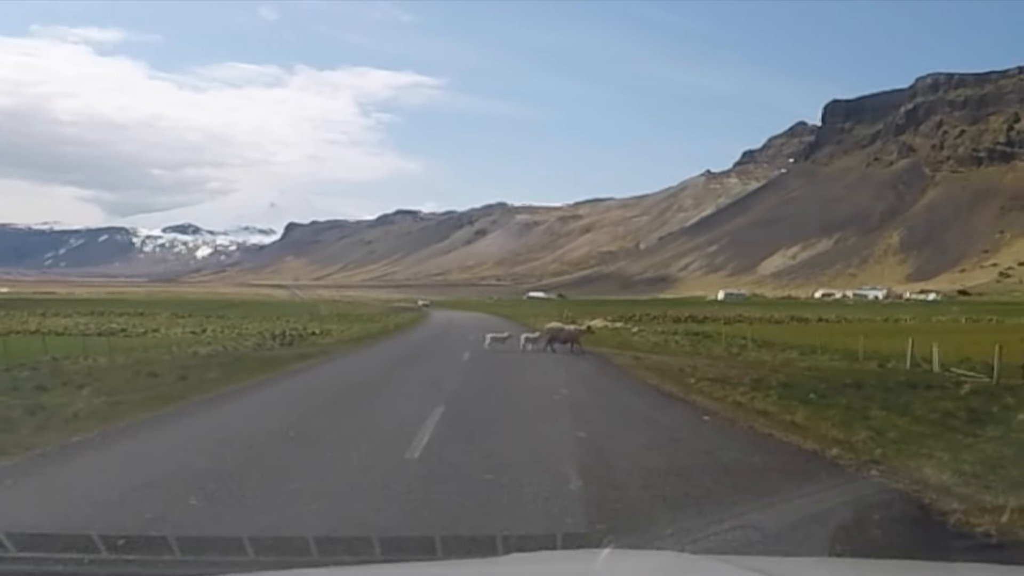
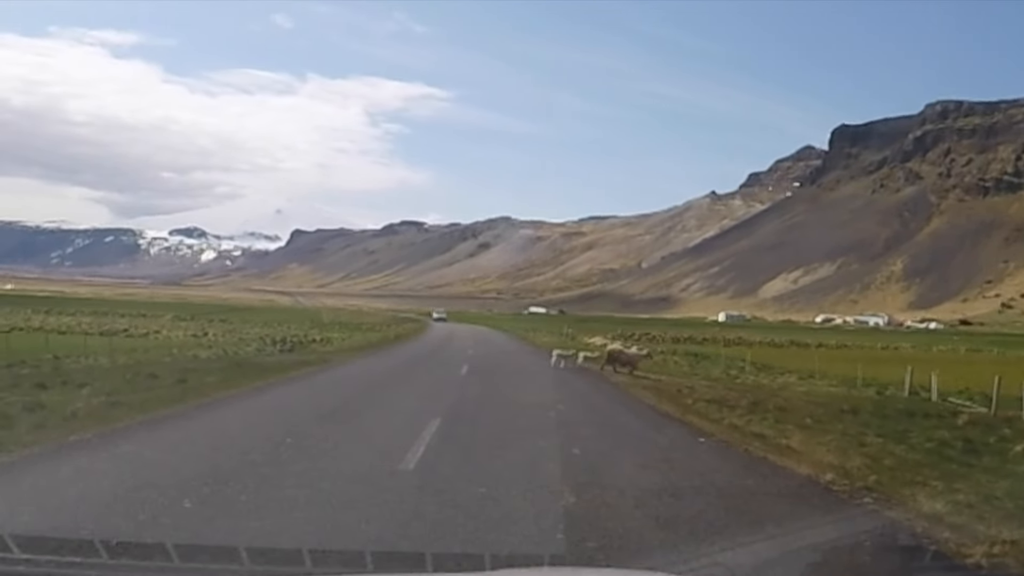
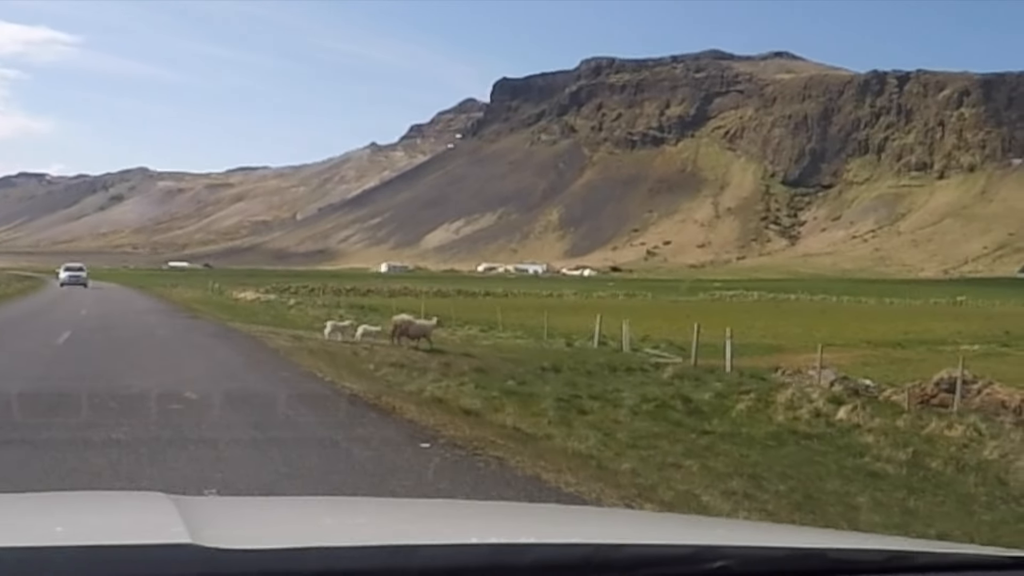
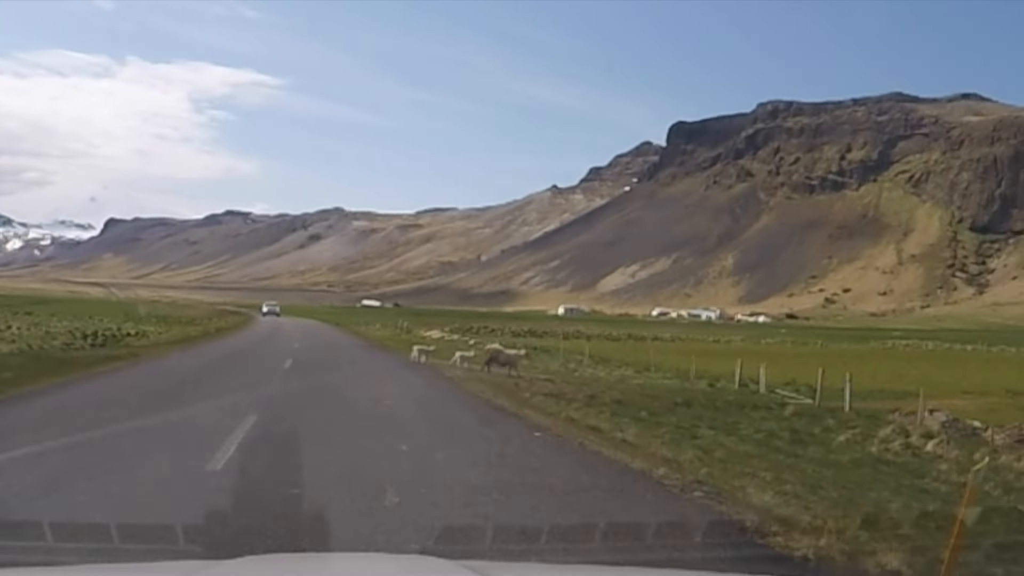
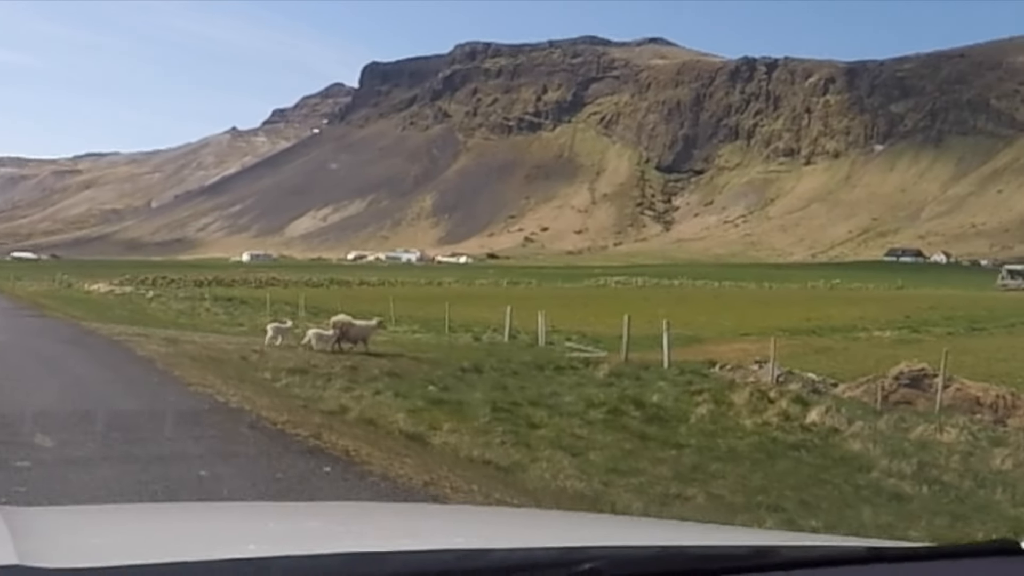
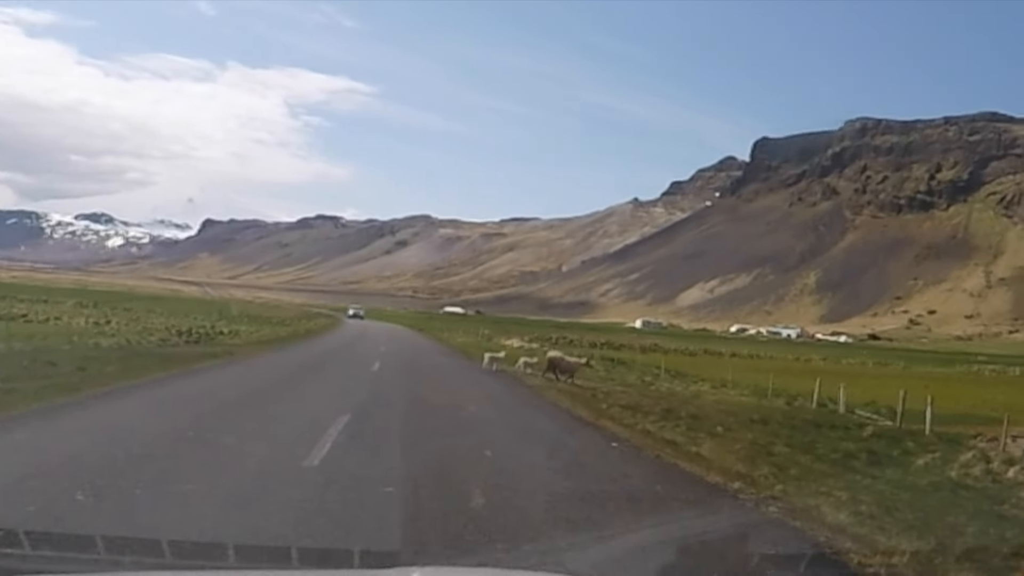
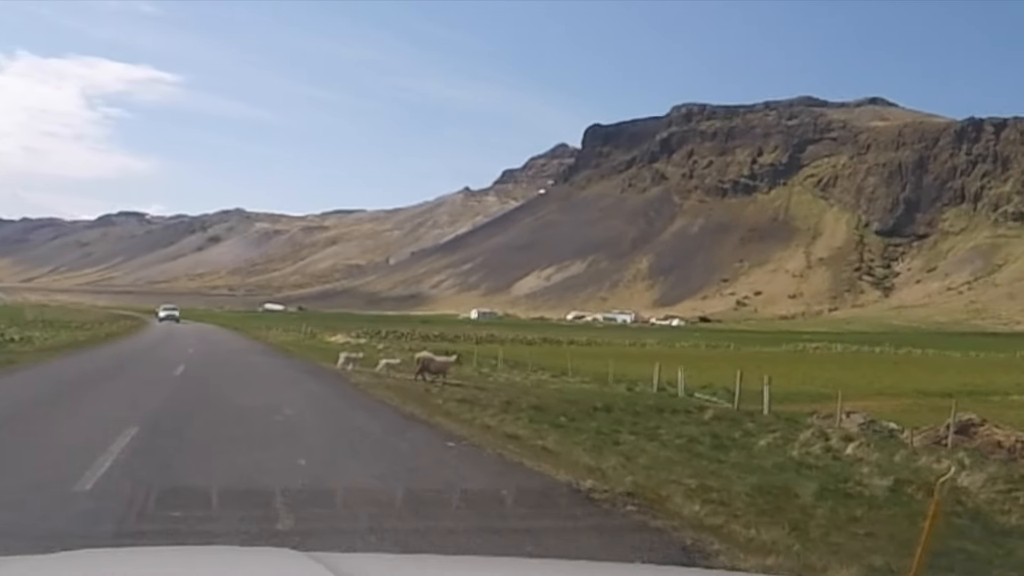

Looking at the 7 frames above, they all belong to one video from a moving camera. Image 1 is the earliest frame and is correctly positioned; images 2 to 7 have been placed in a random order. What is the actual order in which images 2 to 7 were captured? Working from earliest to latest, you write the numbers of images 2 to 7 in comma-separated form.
2, 6, 4, 7, 3, 5
